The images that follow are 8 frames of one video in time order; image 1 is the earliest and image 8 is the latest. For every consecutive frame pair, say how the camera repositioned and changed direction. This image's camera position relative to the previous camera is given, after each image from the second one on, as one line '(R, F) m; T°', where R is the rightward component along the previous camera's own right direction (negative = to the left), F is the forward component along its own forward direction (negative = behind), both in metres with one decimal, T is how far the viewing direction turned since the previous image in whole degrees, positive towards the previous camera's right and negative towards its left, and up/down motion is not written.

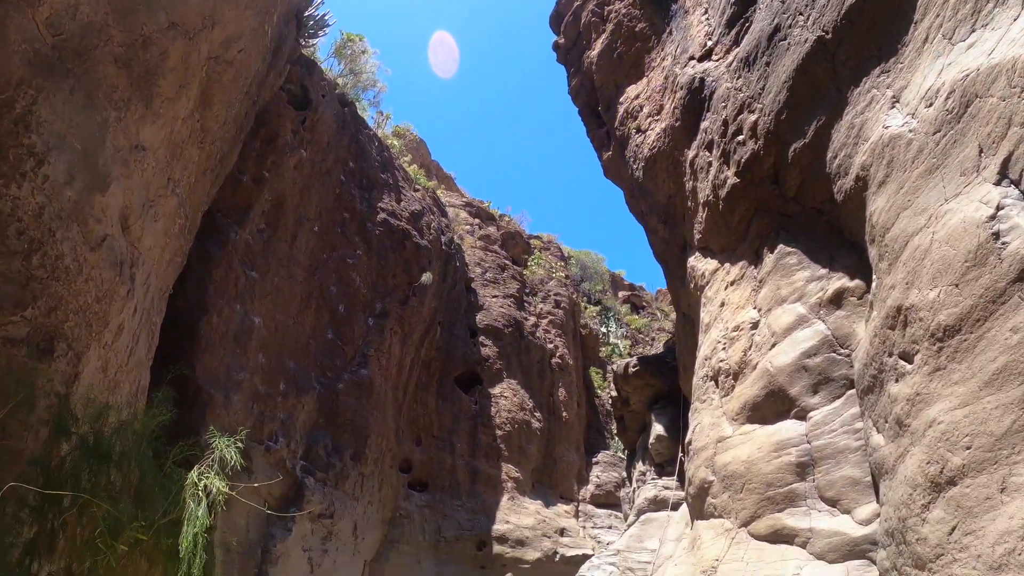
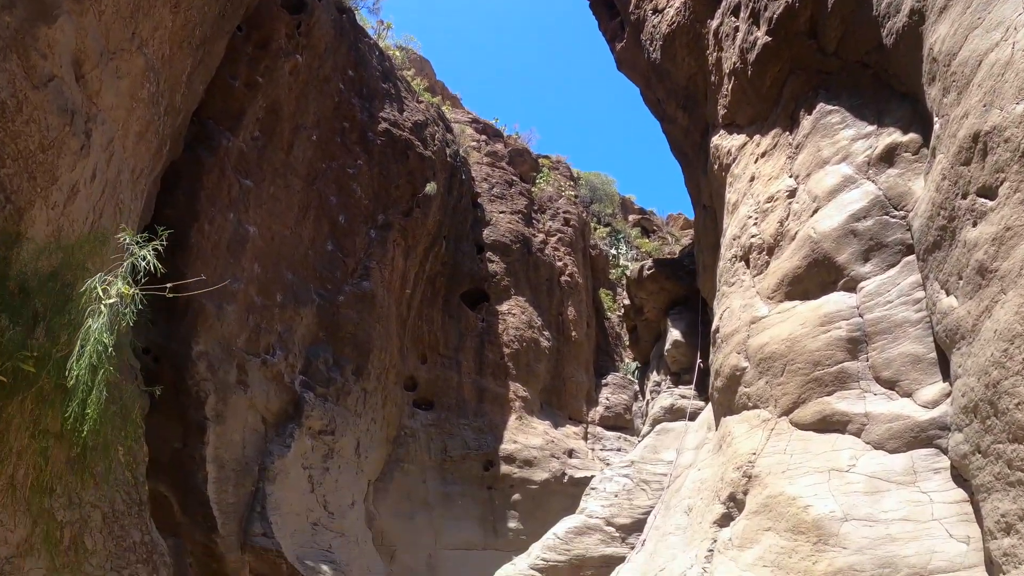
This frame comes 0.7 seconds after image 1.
(0.0, +0.6) m; -1°
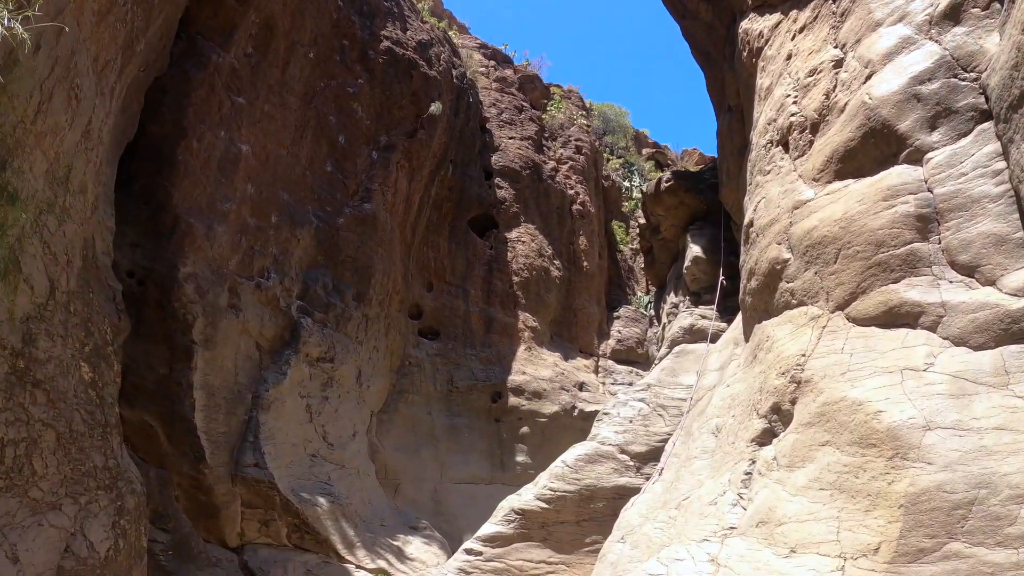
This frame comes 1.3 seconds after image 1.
(0.0, +0.6) m; -1°
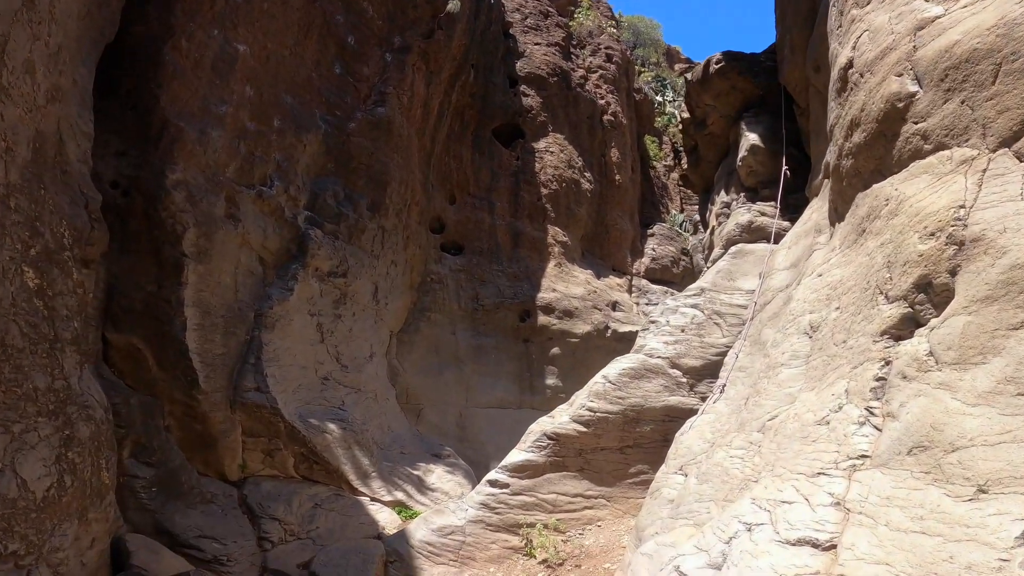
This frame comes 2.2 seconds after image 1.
(0.0, +0.9) m; -2°
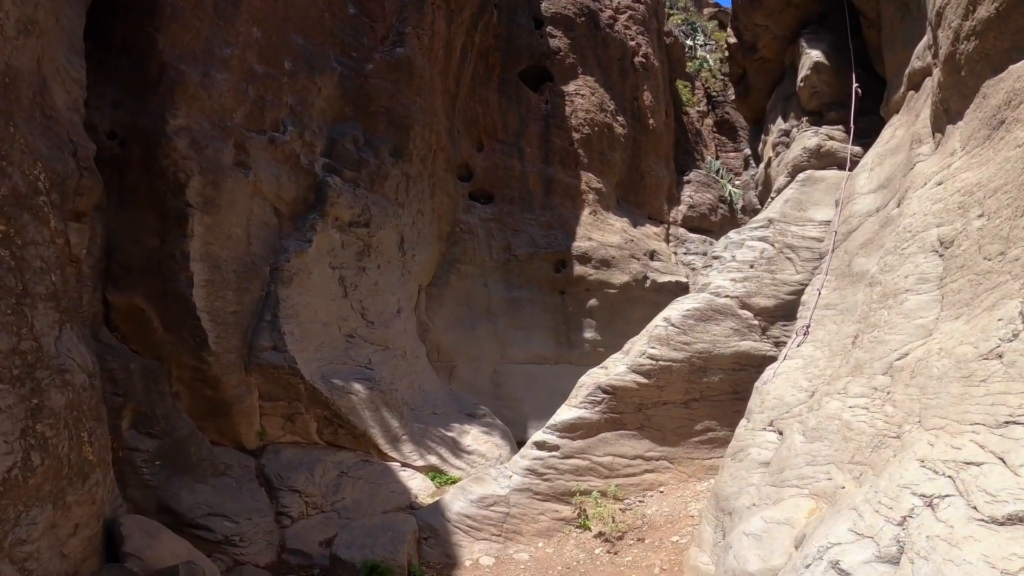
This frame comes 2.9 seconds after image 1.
(-0.1, +0.6) m; -2°
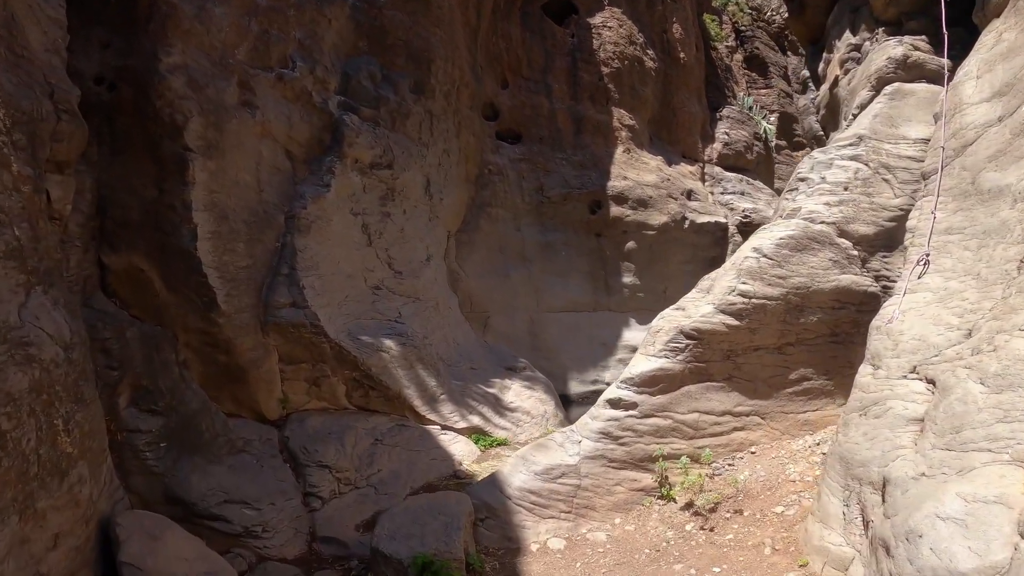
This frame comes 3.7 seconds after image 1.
(-0.1, +0.6) m; -1°
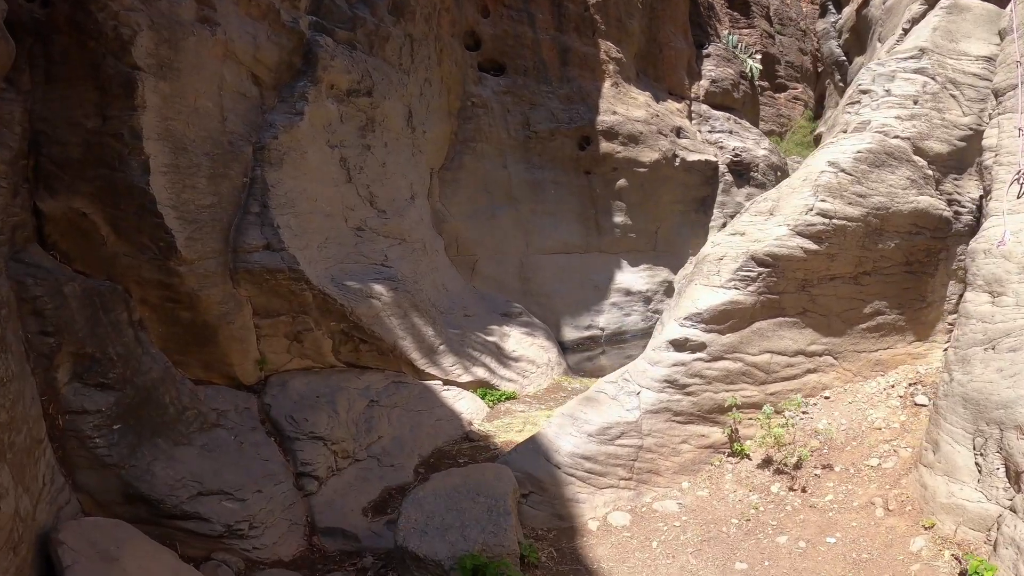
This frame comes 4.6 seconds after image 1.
(-0.2, +0.7) m; +2°
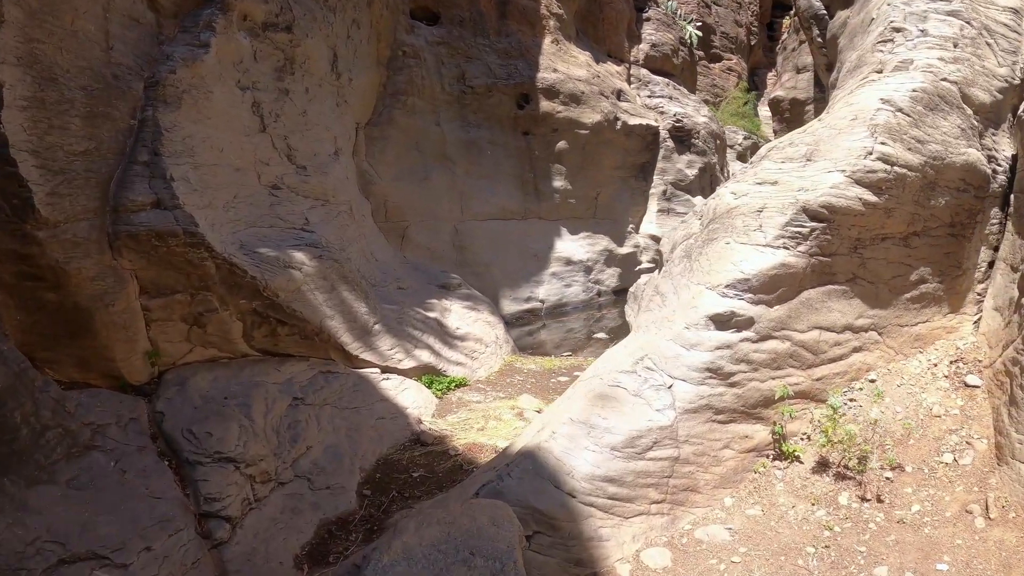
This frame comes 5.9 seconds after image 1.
(-0.1, +0.8) m; +4°
